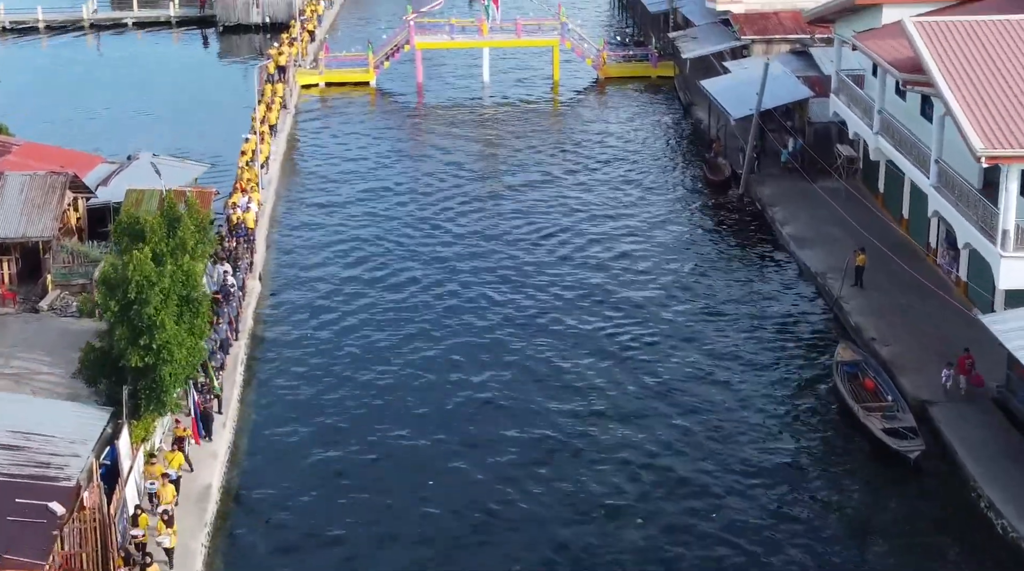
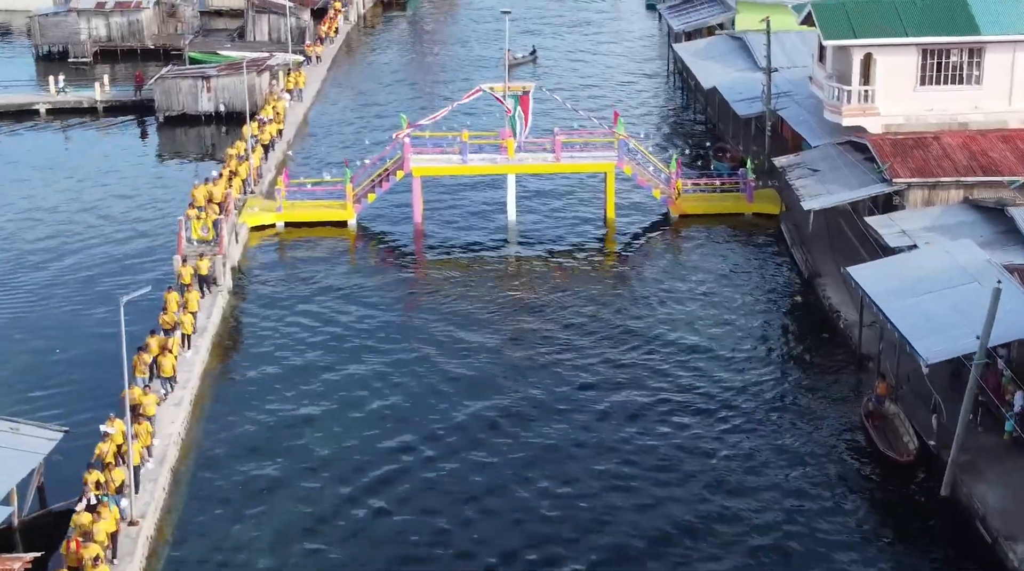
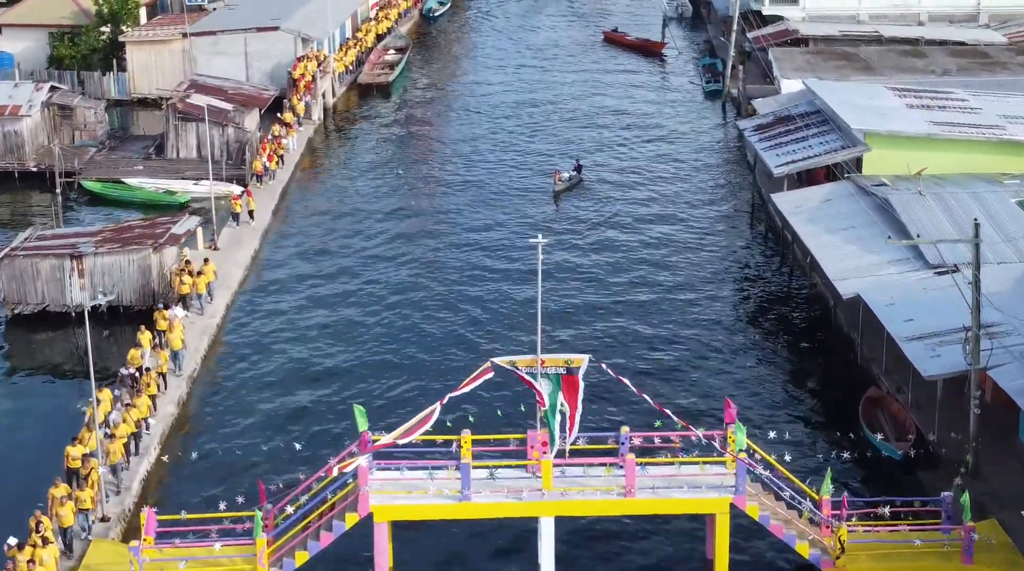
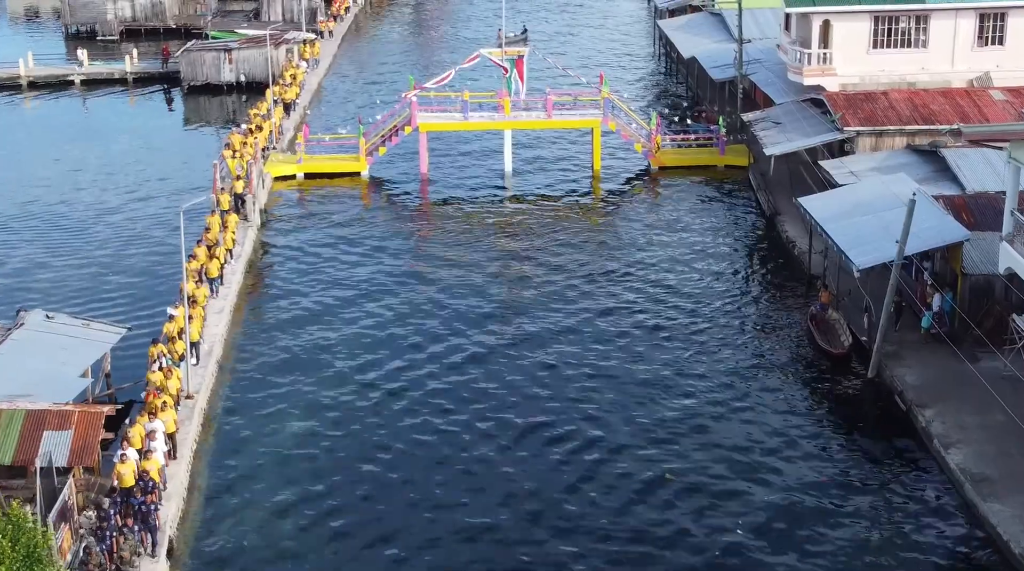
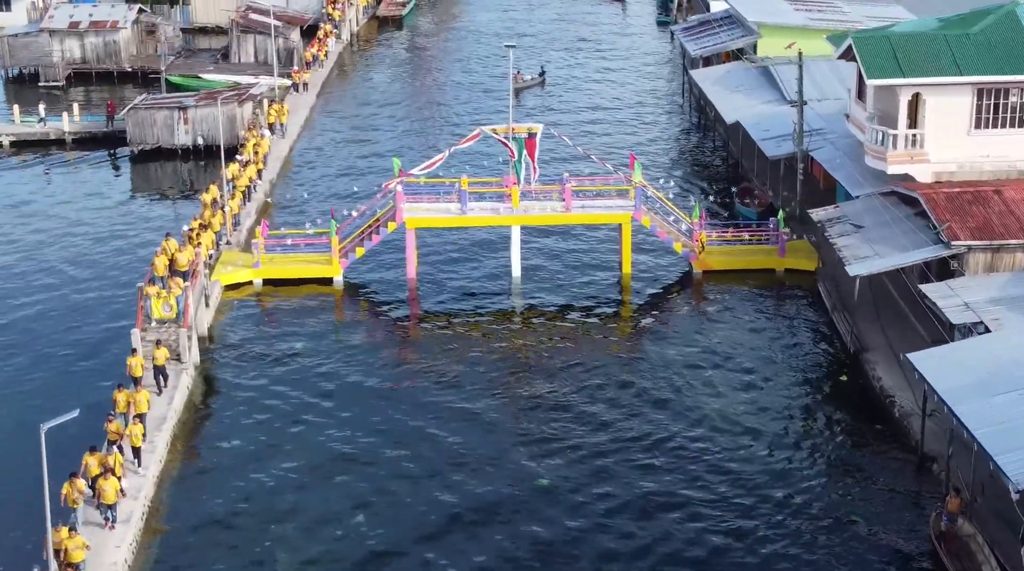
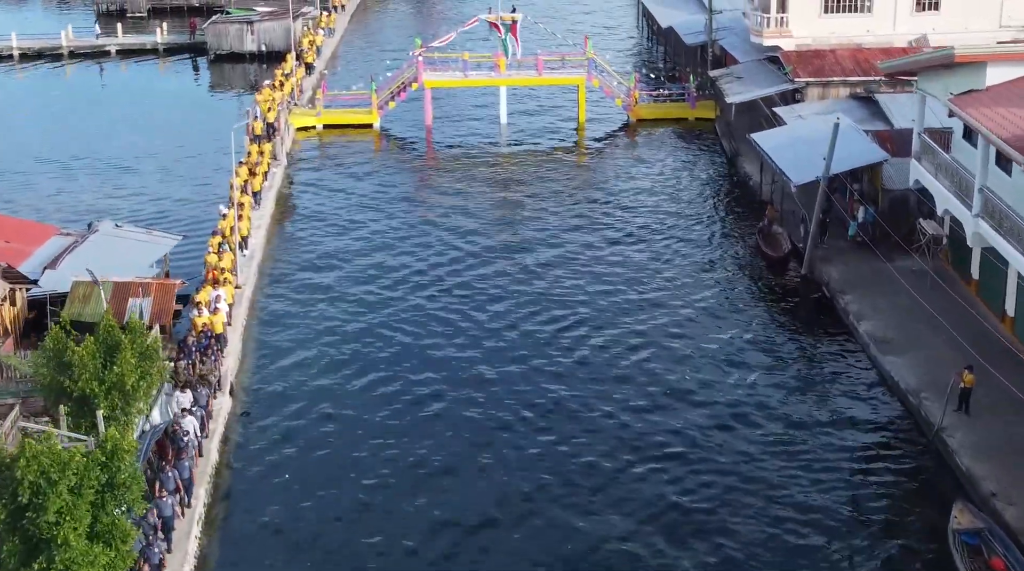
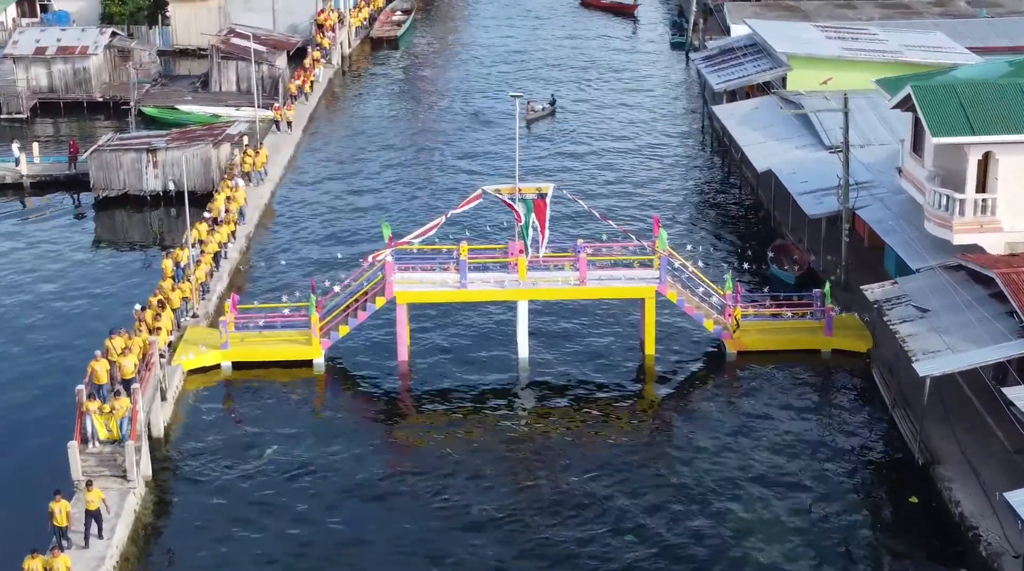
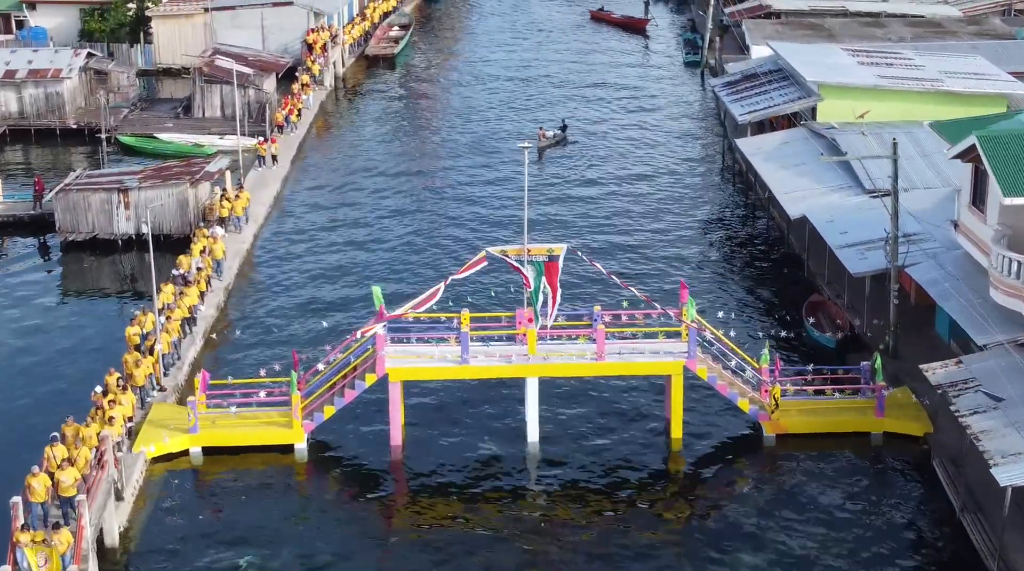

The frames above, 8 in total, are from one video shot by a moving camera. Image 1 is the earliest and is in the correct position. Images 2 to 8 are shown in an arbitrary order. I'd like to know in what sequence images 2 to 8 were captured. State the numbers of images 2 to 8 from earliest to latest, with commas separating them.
6, 4, 2, 5, 7, 8, 3
